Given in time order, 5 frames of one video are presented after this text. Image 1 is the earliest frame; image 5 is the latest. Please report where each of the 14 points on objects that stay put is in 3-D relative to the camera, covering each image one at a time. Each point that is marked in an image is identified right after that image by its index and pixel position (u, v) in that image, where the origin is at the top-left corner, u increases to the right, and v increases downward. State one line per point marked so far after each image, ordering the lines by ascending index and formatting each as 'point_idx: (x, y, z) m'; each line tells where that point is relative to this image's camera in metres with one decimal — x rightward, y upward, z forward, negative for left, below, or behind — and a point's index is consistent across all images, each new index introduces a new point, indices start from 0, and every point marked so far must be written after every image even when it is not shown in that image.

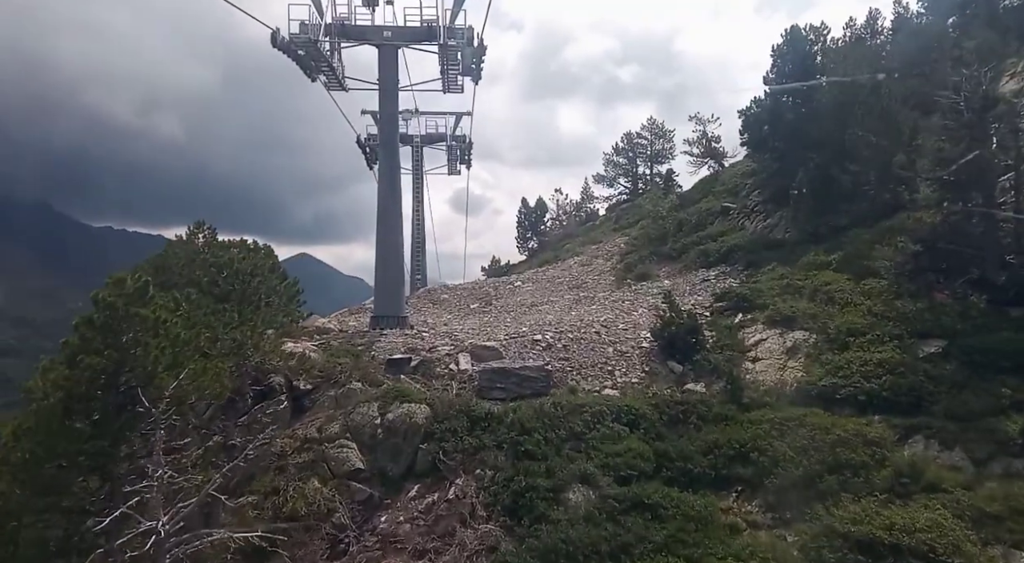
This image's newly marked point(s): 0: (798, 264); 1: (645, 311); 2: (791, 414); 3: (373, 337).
0: (+7.3, +0.5, +17.4) m
1: (+3.5, -0.8, +17.6) m
2: (+4.8, -2.3, +11.7) m
3: (-3.5, -1.4, +16.9) m
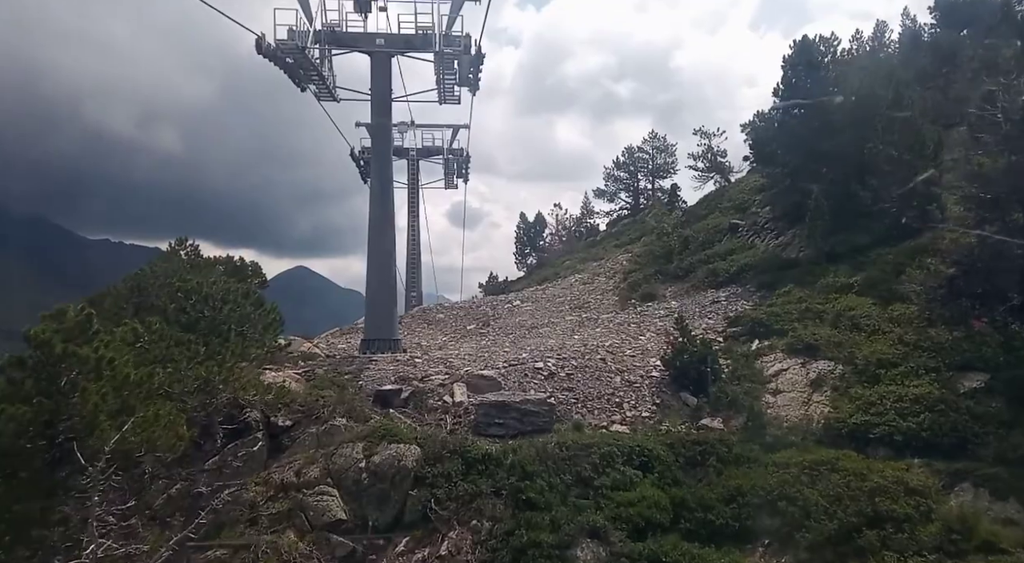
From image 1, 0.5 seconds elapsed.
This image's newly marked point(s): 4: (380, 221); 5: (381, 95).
0: (+7.3, -0.1, +16.3) m
1: (+3.4, -1.3, +16.5) m
2: (+4.8, -2.7, +10.6) m
3: (-3.5, -1.9, +15.7) m
4: (-3.5, +1.6, +18.4) m
5: (-3.6, +5.2, +18.7) m
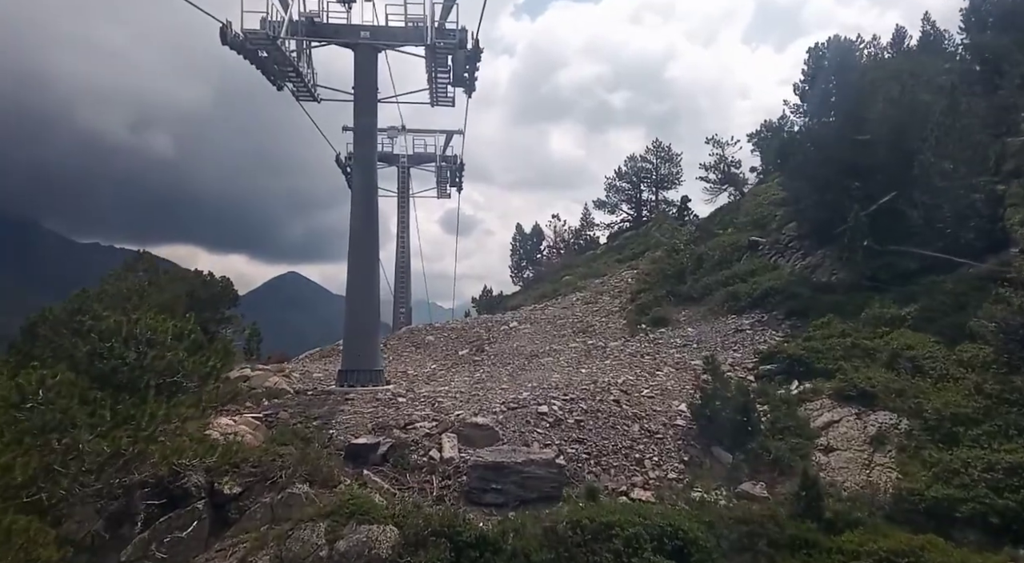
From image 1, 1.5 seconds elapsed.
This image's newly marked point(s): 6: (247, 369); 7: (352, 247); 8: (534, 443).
0: (+7.3, -0.7, +14.2) m
1: (+3.4, -1.9, +14.4) m
2: (+4.9, -3.3, +8.5) m
3: (-3.5, -2.4, +13.5) m
4: (-3.6, +1.0, +16.3) m
5: (-3.6, +4.7, +16.6) m
6: (-6.5, -2.2, +16.6) m
7: (-3.9, +0.8, +16.3) m
8: (+0.4, -2.7, +11.2) m
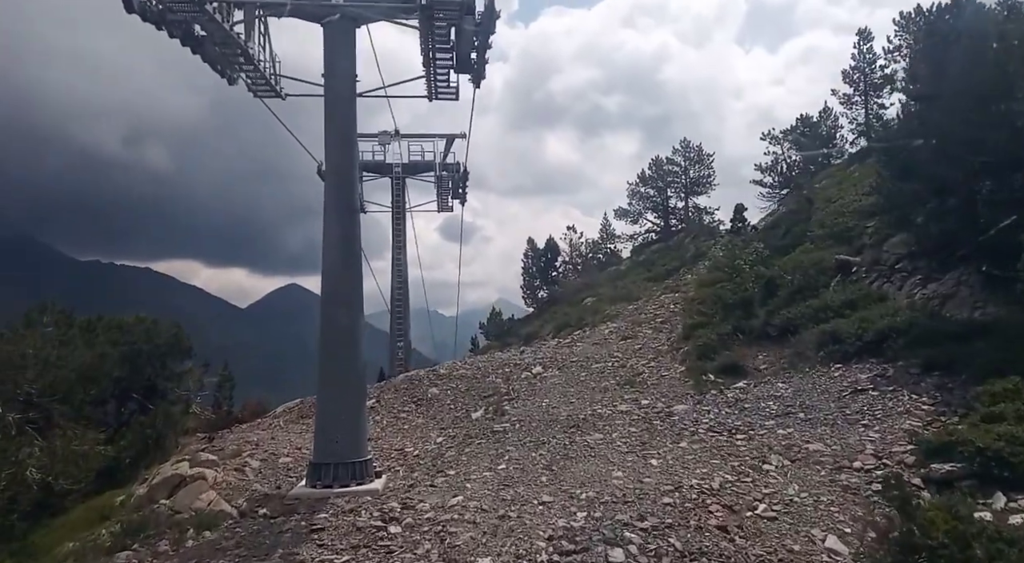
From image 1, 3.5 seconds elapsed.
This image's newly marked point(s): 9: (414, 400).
0: (+7.9, -1.4, +9.7) m
1: (+4.1, -2.7, +9.8) m
2: (+5.5, -4.0, +4.0) m
3: (-2.9, -3.4, +9.0) m
4: (-3.0, 0.0, +11.8) m
5: (-3.2, +3.7, +12.2) m
6: (-5.9, -3.3, +12.1) m
7: (-3.3, -0.2, +11.8) m
8: (+1.0, -3.5, +6.6) m
9: (-2.6, -3.1, +17.7) m
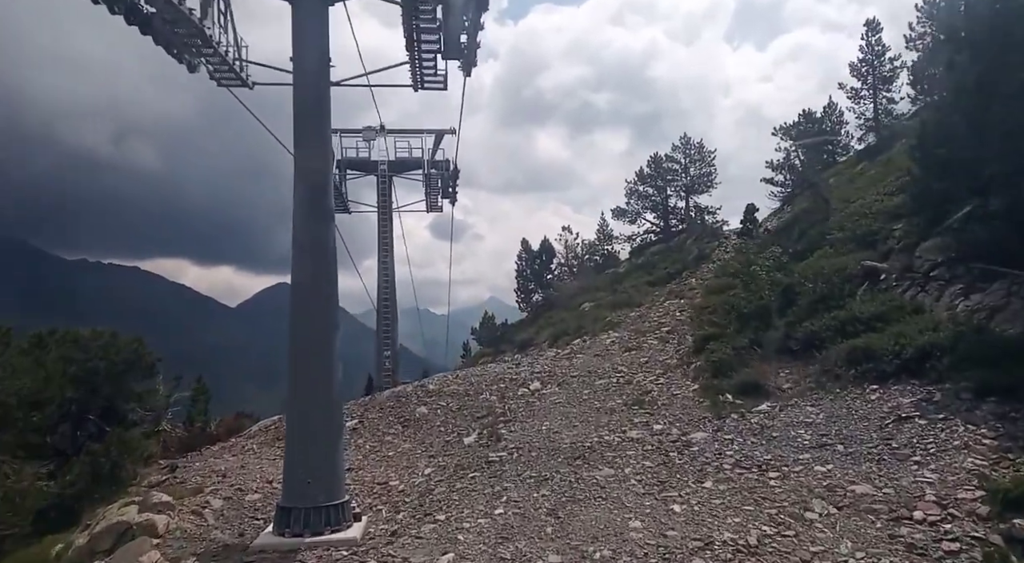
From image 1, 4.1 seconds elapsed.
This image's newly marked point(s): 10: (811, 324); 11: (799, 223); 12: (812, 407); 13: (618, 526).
0: (+7.9, -1.6, +8.3) m
1: (+4.1, -3.0, +8.4) m
2: (+5.6, -4.2, +2.5) m
3: (-2.9, -3.6, +7.4) m
4: (-3.0, -0.2, +10.2) m
5: (-3.2, +3.4, +10.6) m
6: (-5.9, -3.5, +10.5) m
7: (-3.3, -0.4, +10.2) m
8: (+1.1, -3.8, +5.1) m
9: (-2.7, -3.3, +16.2) m
10: (+6.5, -0.9, +14.6) m
11: (+8.3, +1.7, +19.6) m
12: (+5.5, -2.2, +12.2) m
13: (+1.4, -3.2, +8.9) m
